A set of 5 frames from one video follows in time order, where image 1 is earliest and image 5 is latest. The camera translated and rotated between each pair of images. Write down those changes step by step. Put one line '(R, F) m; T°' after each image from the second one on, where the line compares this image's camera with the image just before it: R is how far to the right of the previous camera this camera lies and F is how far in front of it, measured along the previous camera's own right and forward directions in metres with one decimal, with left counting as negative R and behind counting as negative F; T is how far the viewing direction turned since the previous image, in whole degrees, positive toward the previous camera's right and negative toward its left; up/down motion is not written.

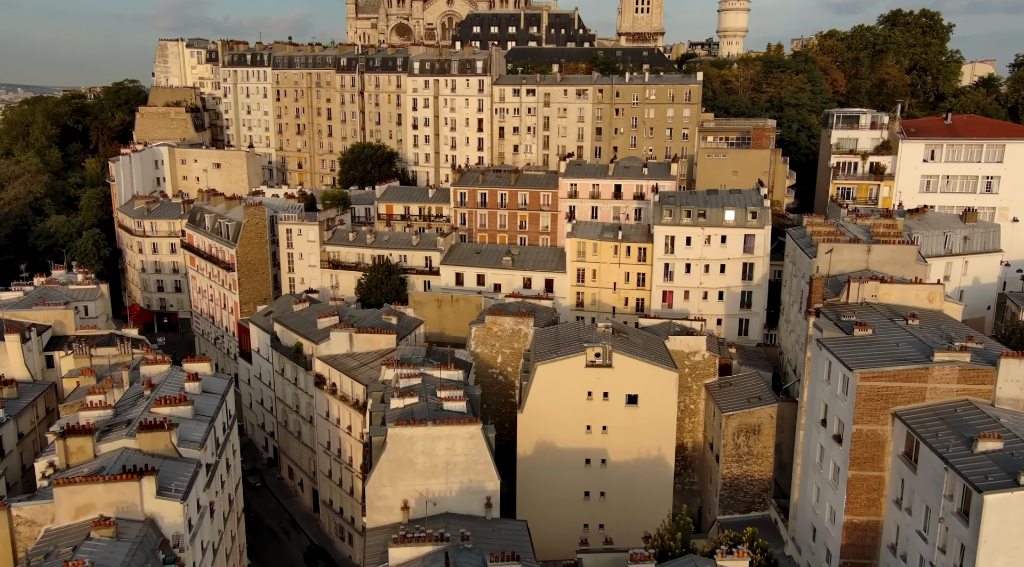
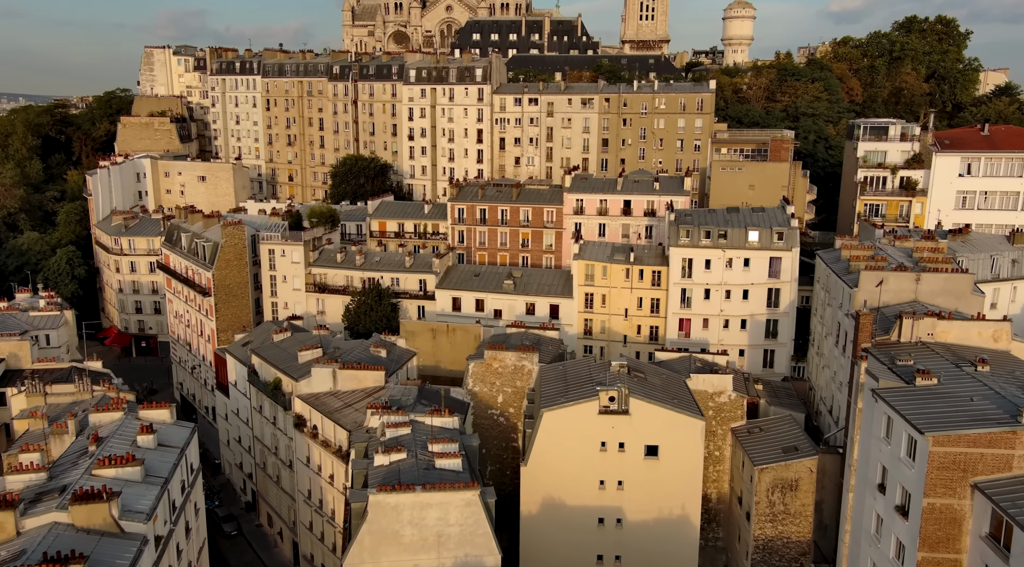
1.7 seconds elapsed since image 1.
(-0.1, +5.0) m; 0°
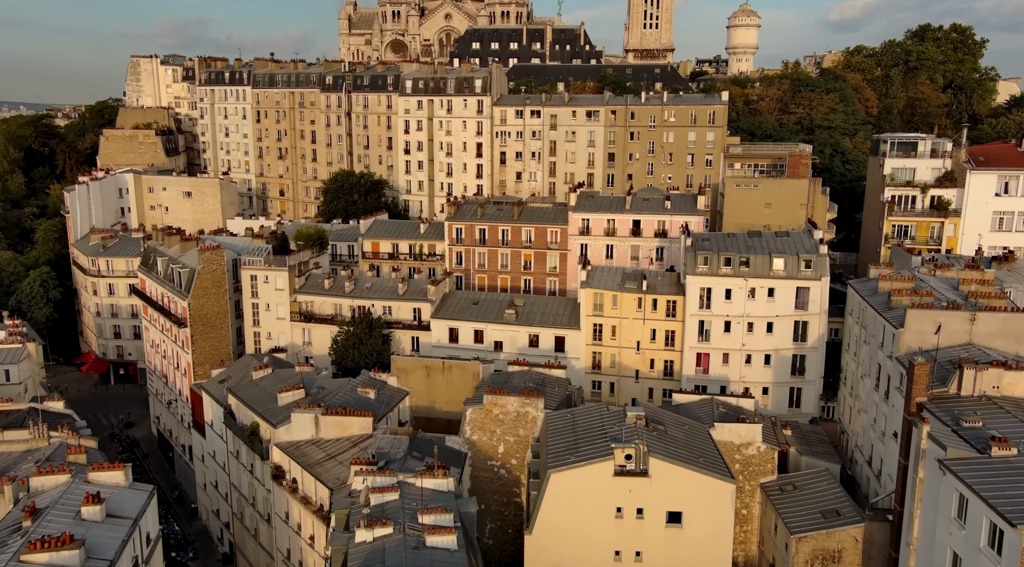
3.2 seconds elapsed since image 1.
(-0.1, +4.3) m; 0°
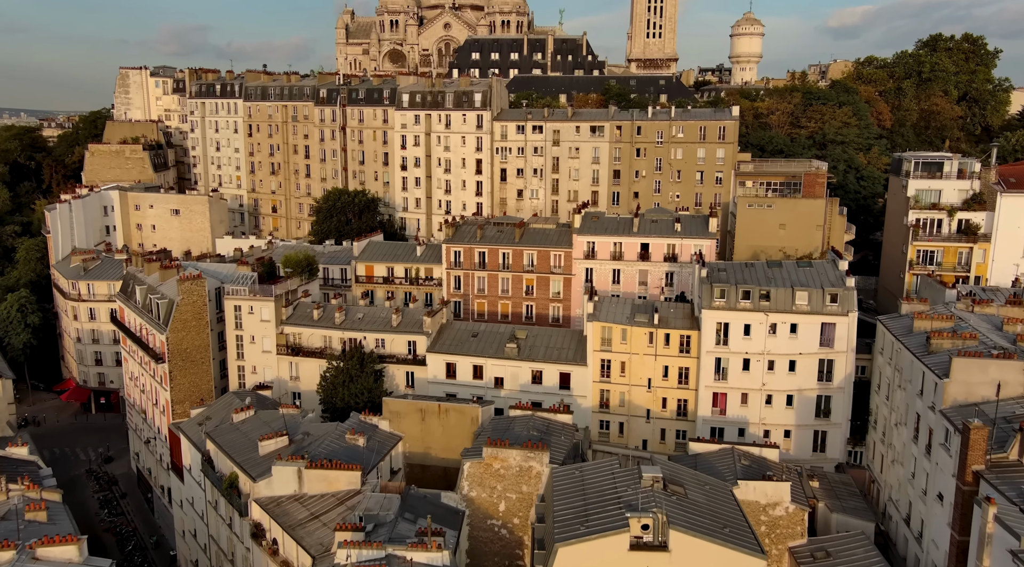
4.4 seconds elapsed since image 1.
(-0.1, +3.4) m; 0°
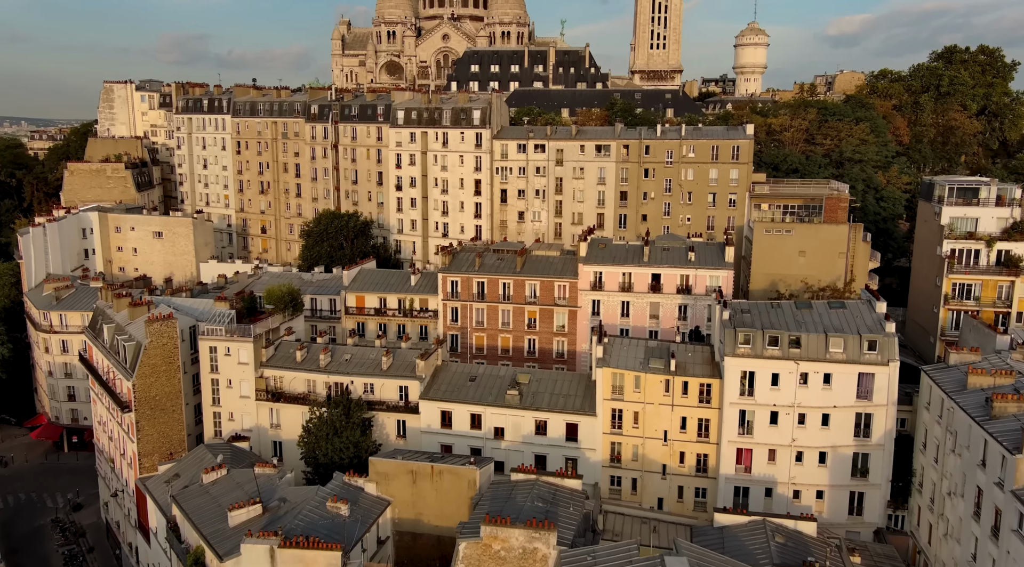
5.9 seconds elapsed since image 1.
(-0.1, +4.3) m; 0°
